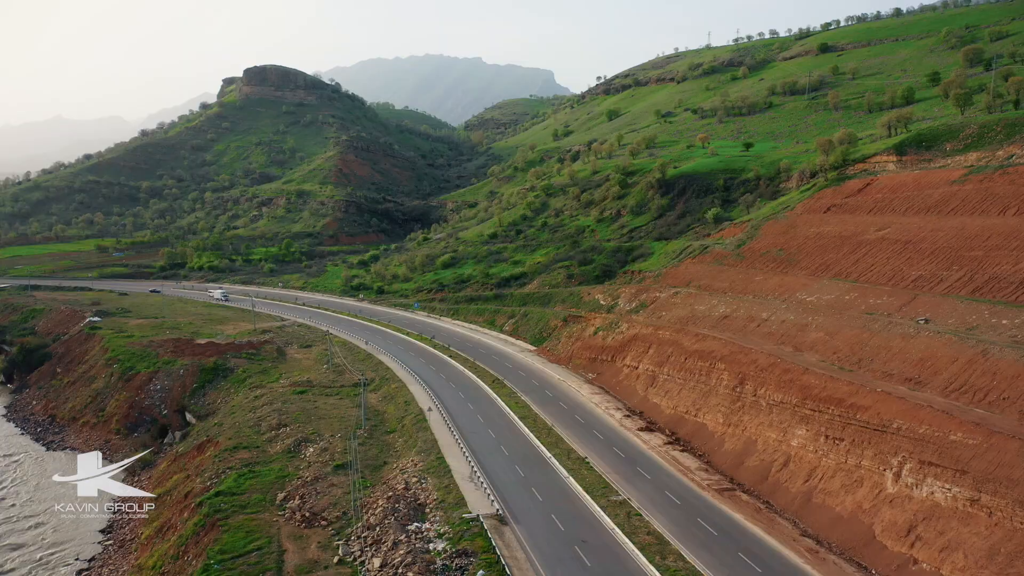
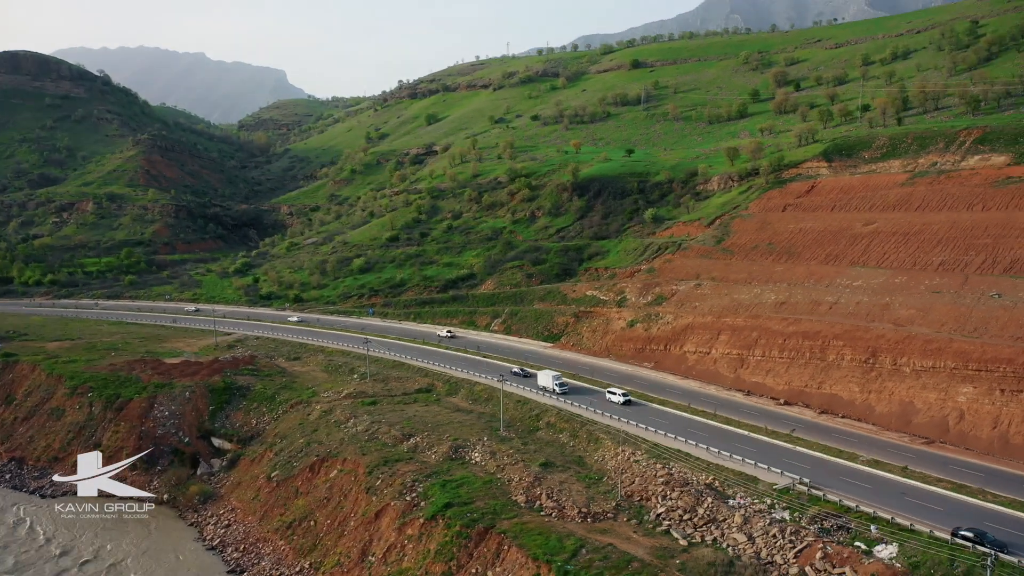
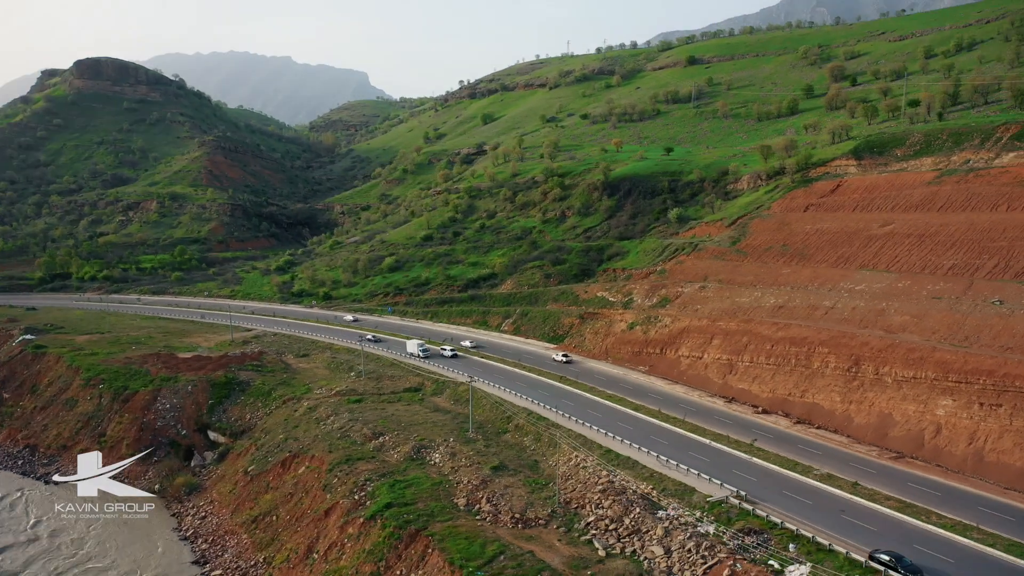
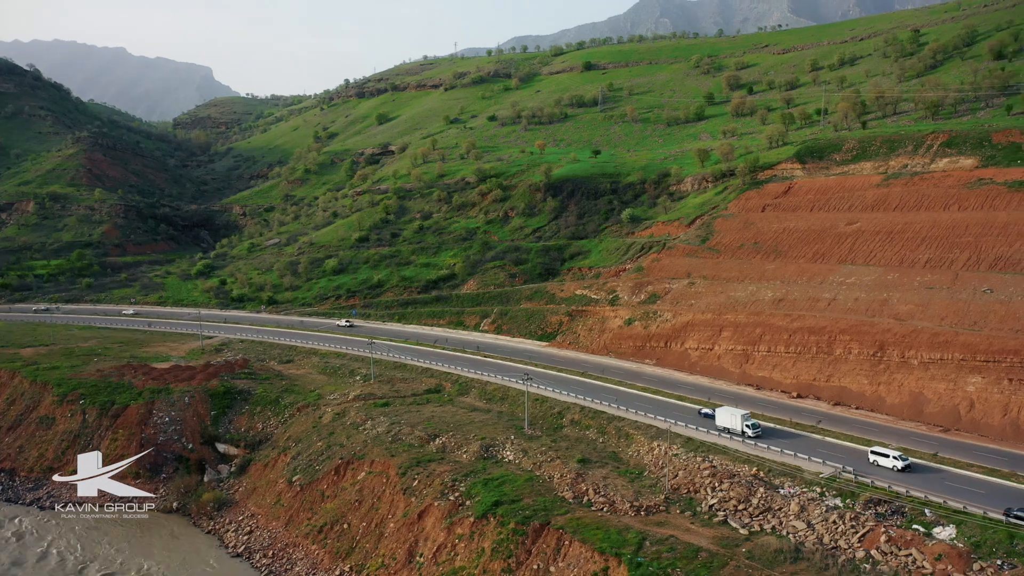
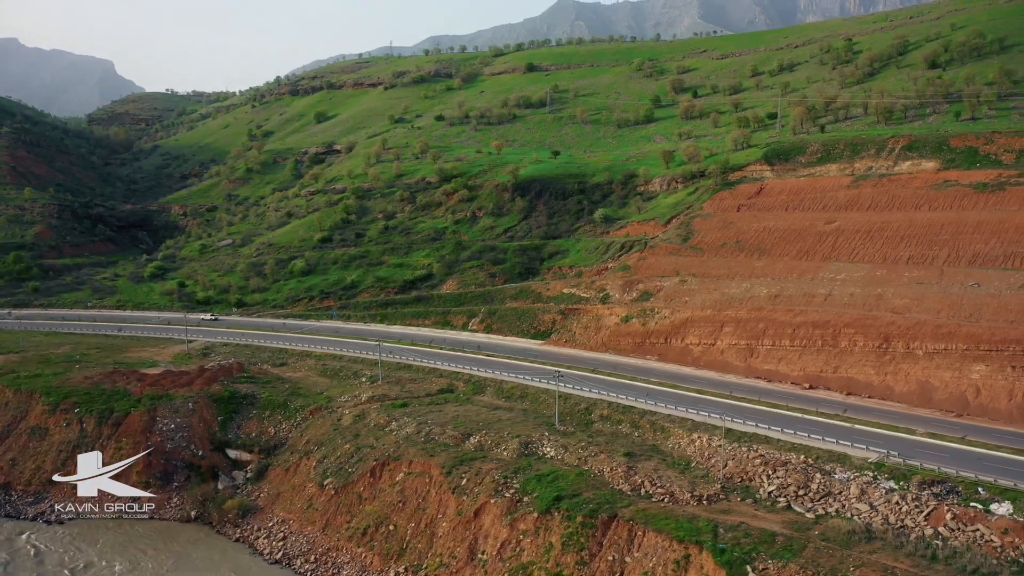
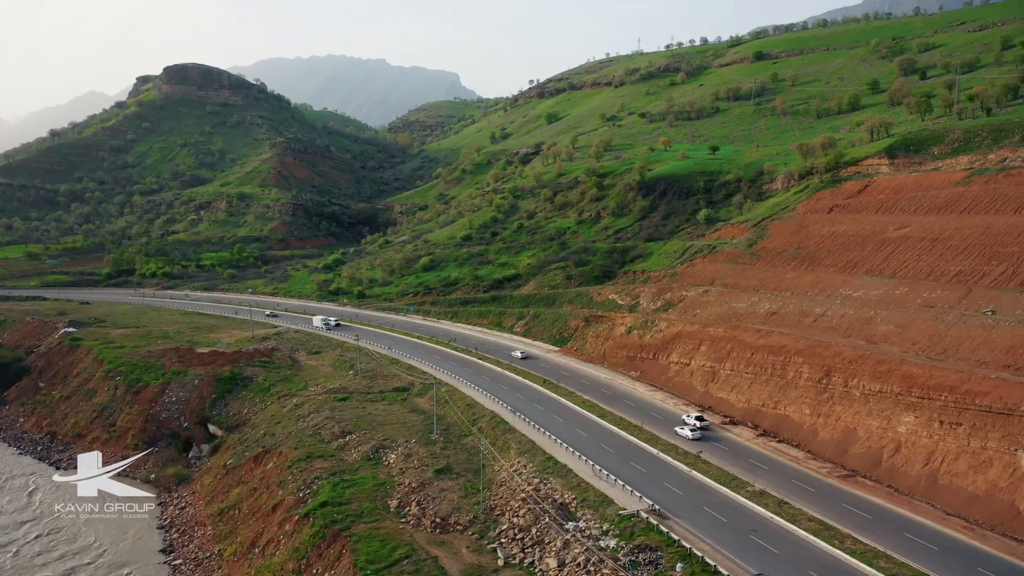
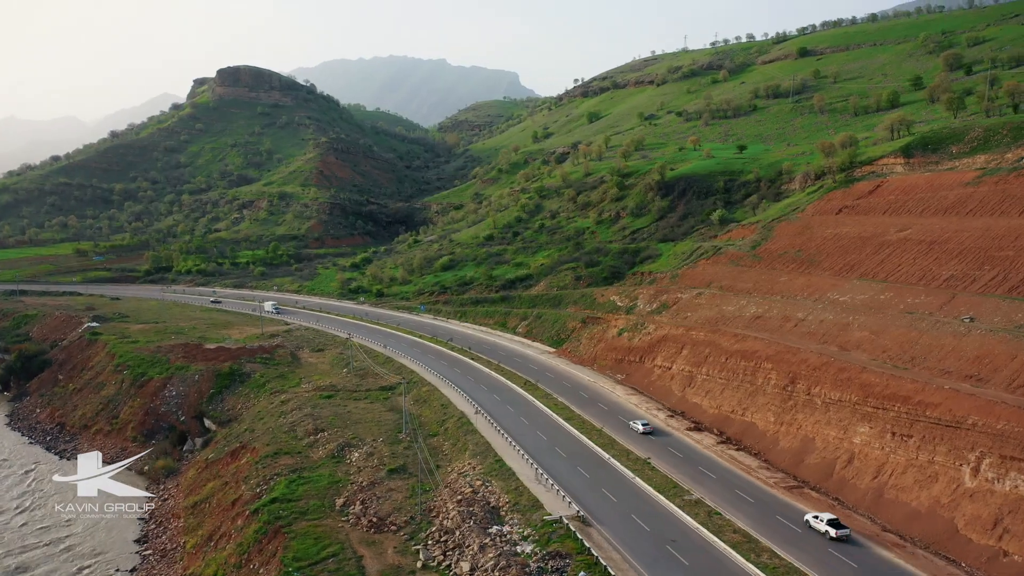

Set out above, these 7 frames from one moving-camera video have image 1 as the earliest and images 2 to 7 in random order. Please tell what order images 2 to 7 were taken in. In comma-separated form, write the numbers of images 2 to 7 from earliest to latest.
7, 6, 3, 2, 4, 5
